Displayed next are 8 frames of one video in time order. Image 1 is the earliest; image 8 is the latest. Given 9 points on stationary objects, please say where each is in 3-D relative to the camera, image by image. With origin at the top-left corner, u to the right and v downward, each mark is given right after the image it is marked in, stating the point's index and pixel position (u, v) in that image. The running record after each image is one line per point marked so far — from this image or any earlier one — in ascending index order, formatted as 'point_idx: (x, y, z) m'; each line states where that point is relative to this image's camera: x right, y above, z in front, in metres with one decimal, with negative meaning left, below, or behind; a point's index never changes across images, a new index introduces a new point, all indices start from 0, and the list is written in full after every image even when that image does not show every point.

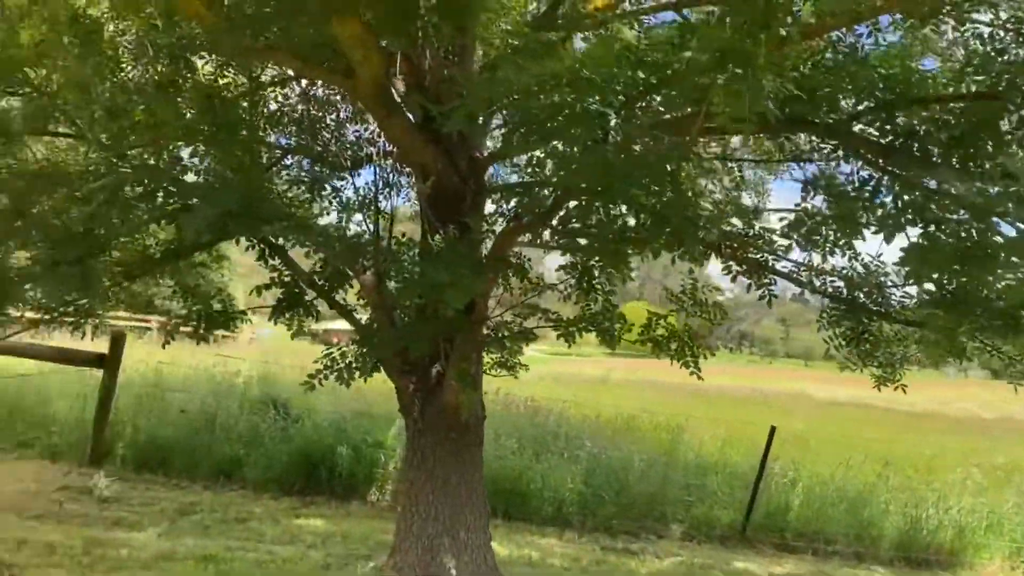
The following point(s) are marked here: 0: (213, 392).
0: (-3.2, -1.1, +8.7) m
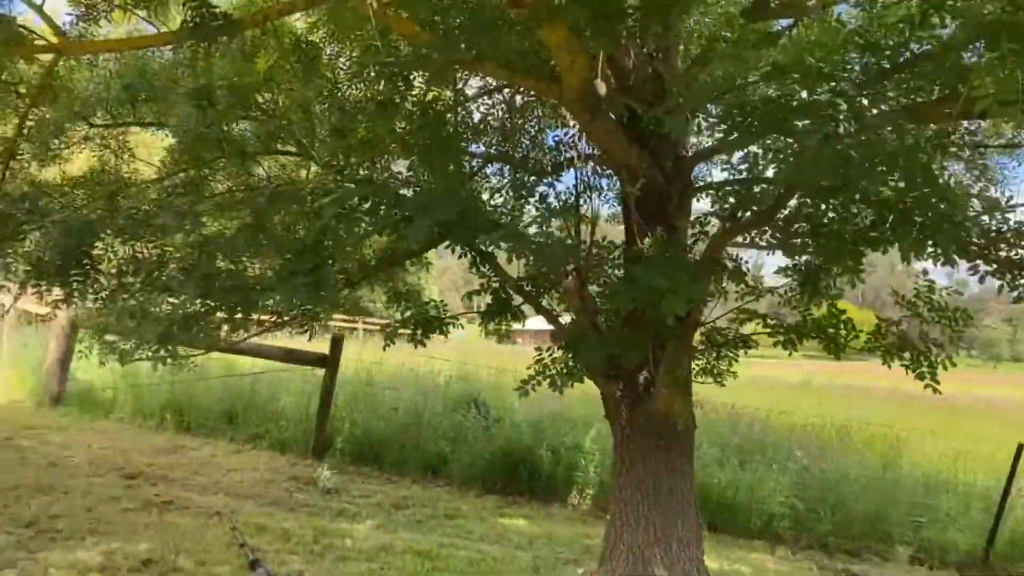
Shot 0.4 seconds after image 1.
0: (-1.1, -1.2, +9.1) m
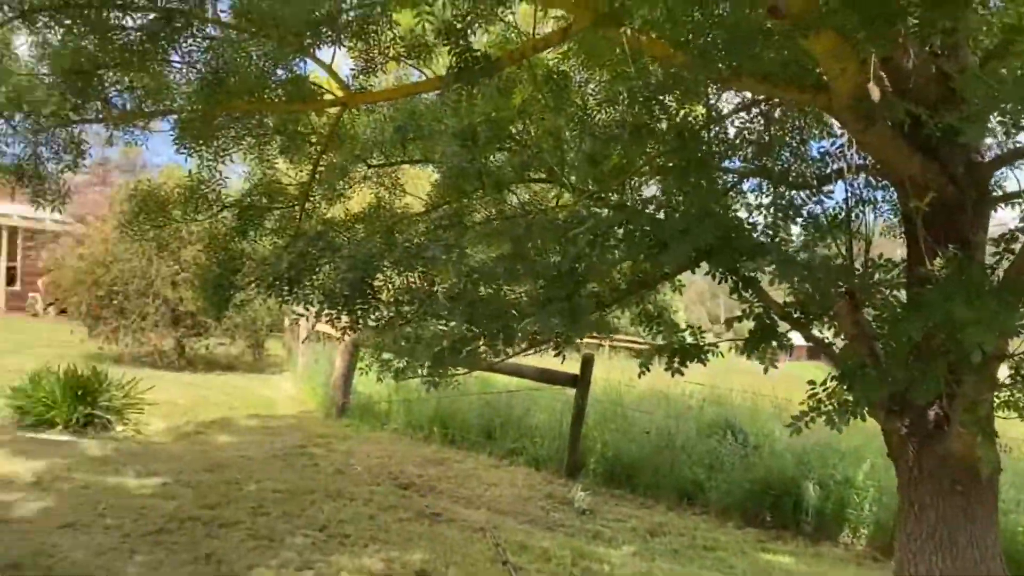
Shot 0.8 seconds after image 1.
0: (+1.7, -1.4, +8.9) m
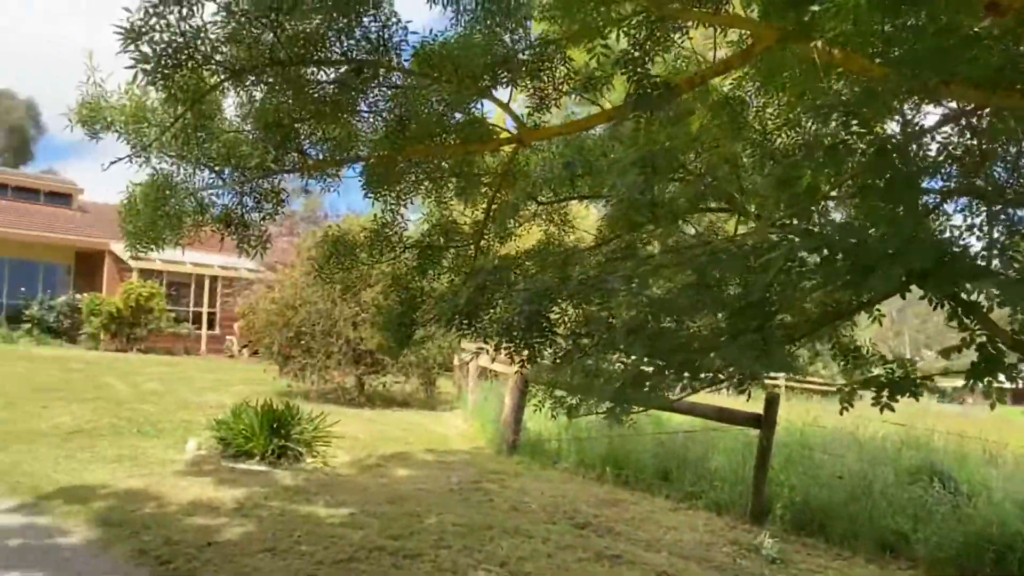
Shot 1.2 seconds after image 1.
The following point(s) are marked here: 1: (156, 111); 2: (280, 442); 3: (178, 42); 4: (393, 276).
0: (+3.6, -1.7, +8.2) m
1: (-2.7, +1.3, +6.1) m
2: (-2.4, -1.6, +8.3) m
3: (-2.0, +1.5, +4.8) m
4: (-1.1, +0.1, +7.0) m
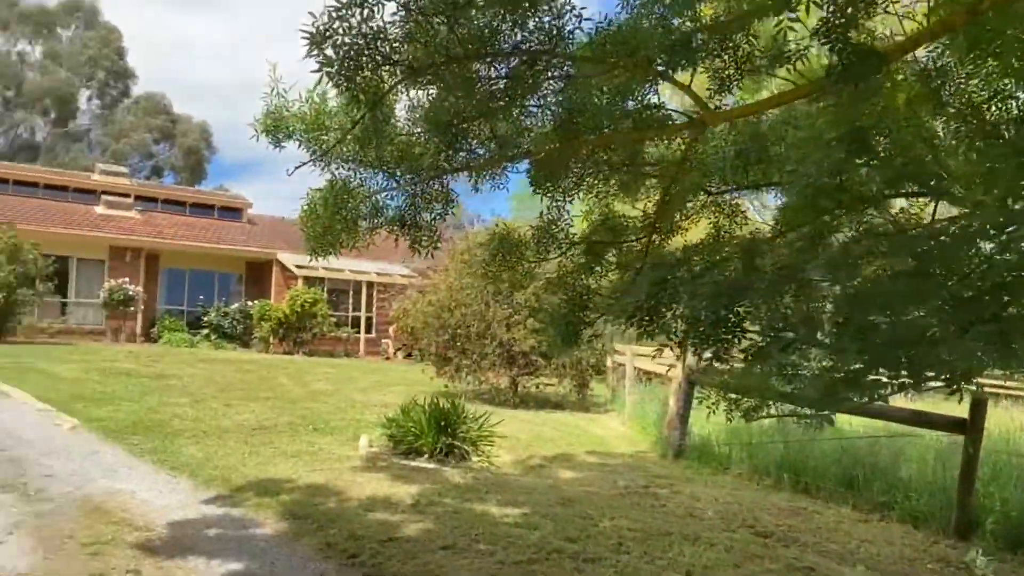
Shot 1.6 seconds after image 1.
0: (+5.2, -1.6, +7.3) m
1: (-1.4, +1.3, +6.2) m
2: (-0.7, -1.6, +8.4) m
3: (-0.9, +1.5, +4.9) m
4: (+0.4, +0.1, +6.9) m
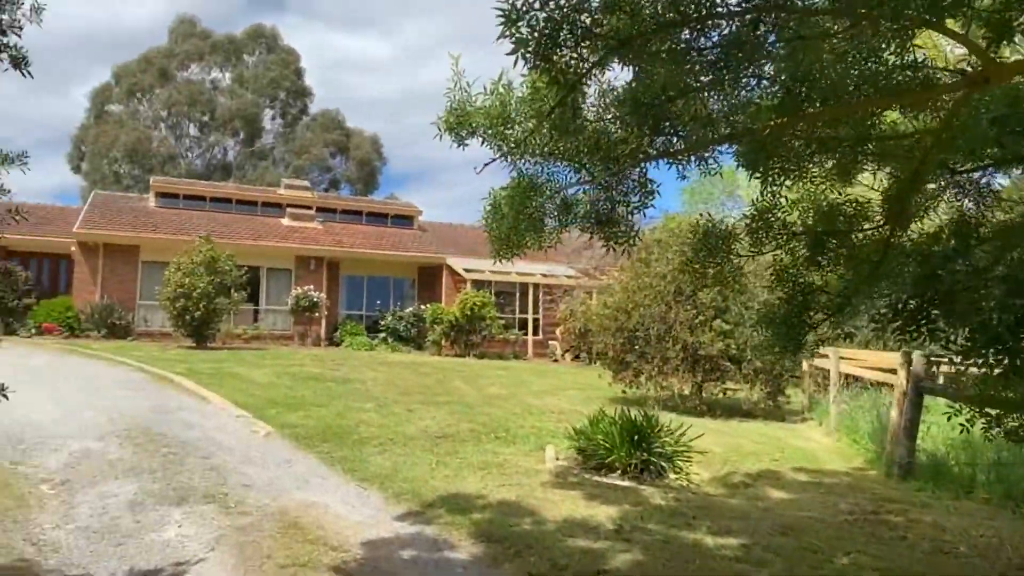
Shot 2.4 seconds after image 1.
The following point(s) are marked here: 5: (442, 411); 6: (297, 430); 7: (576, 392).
0: (+6.8, -1.5, +5.5) m
1: (+0.1, +1.3, +5.8) m
2: (+1.3, -1.6, +7.7) m
3: (+0.2, +1.4, +4.3) m
4: (+2.0, +0.1, +6.1) m
5: (-1.0, -1.8, +11.4) m
6: (-2.5, -1.6, +9.3) m
7: (+1.2, -2.0, +15.5) m
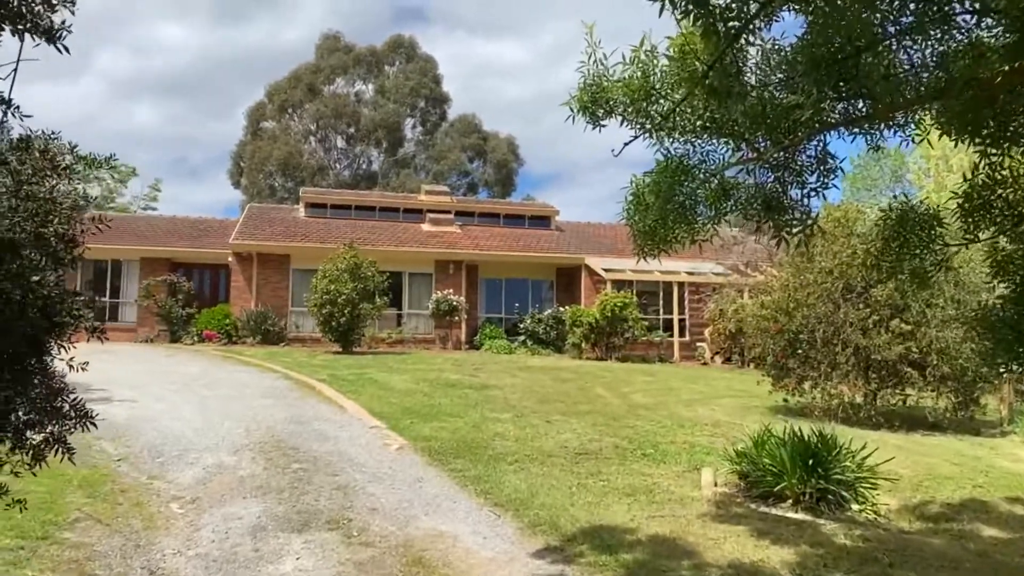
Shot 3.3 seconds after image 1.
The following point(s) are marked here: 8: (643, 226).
0: (+7.6, -1.4, +3.4) m
1: (+0.9, +1.3, +4.9) m
2: (+2.5, -1.6, +6.6) m
3: (+0.9, +1.4, +3.4) m
4: (+2.9, +0.2, +4.8) m
5: (+0.9, -1.8, +10.6) m
6: (-0.9, -1.7, +8.8) m
7: (+3.9, -2.0, +14.3) m
8: (+0.8, +0.4, +5.2) m
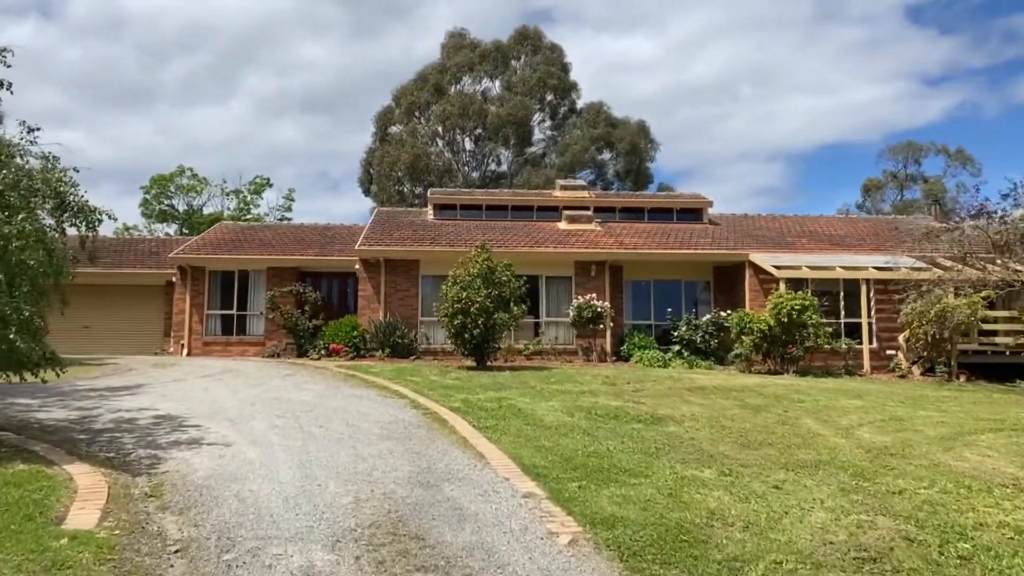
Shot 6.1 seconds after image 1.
0: (+8.3, -1.2, -0.8) m
1: (+1.9, +1.2, +1.7) m
2: (+3.8, -1.6, +3.2) m
3: (+1.6, +1.4, +0.3) m
4: (+3.8, +0.2, +1.4) m
5: (+2.9, -1.8, +7.4) m
6: (+0.8, -1.8, +5.8) m
7: (+6.3, -2.0, +10.5) m
8: (+1.9, +0.4, +2.0) m
